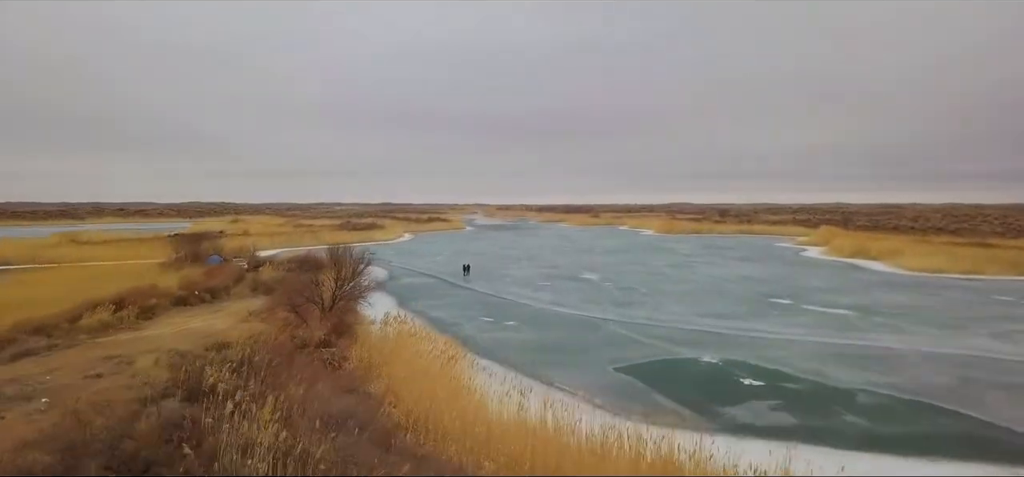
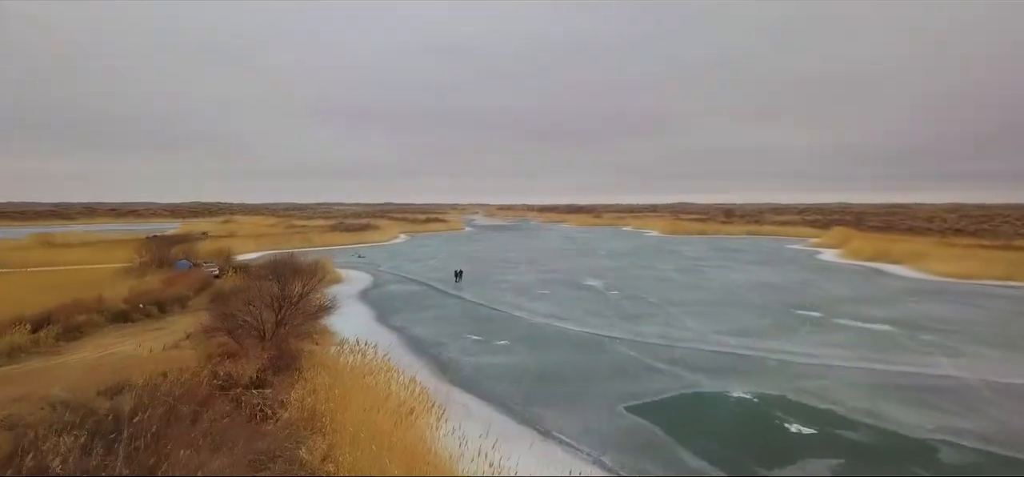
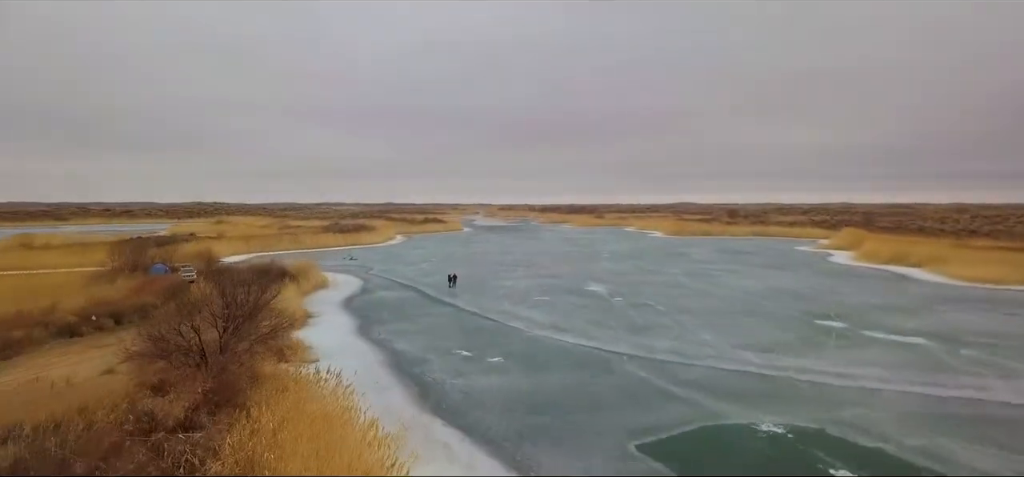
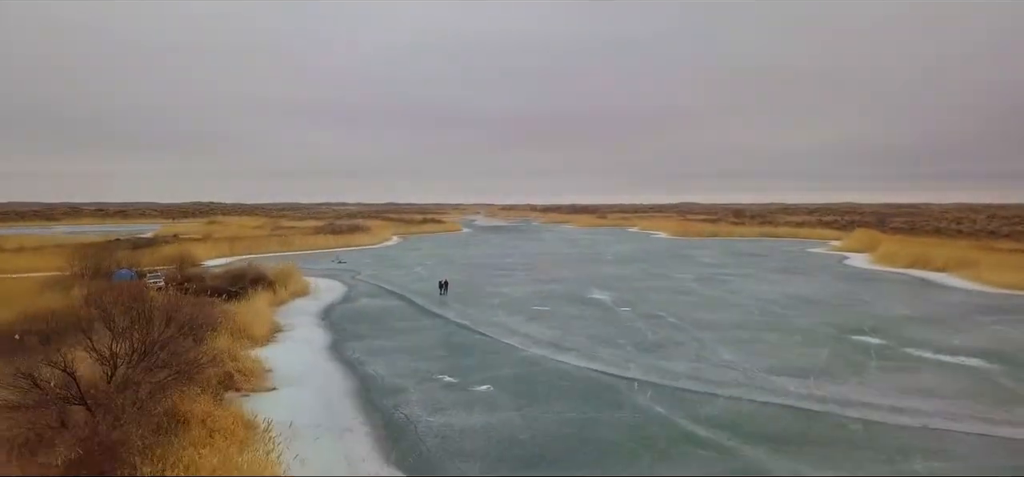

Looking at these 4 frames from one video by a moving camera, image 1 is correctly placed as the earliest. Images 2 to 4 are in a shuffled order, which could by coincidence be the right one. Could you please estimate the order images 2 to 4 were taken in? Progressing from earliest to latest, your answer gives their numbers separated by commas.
2, 3, 4
